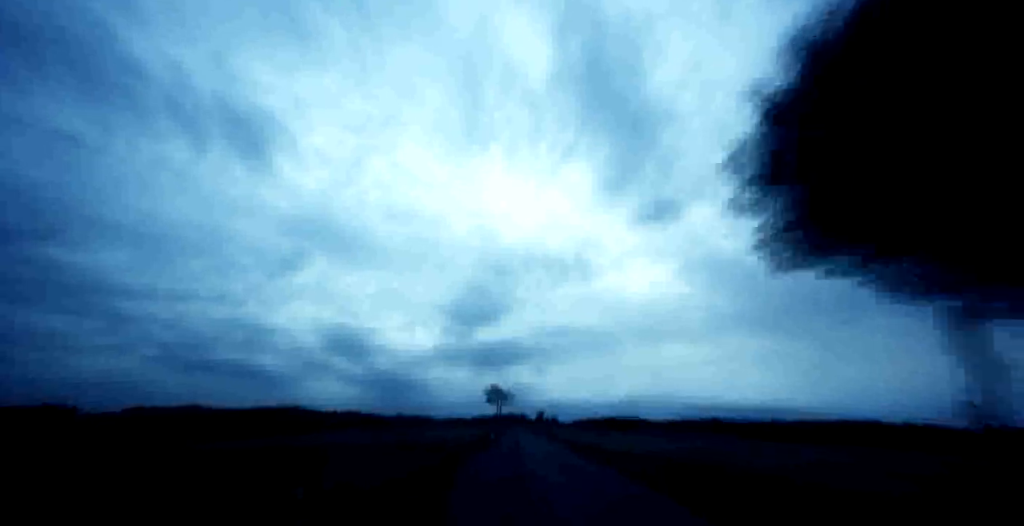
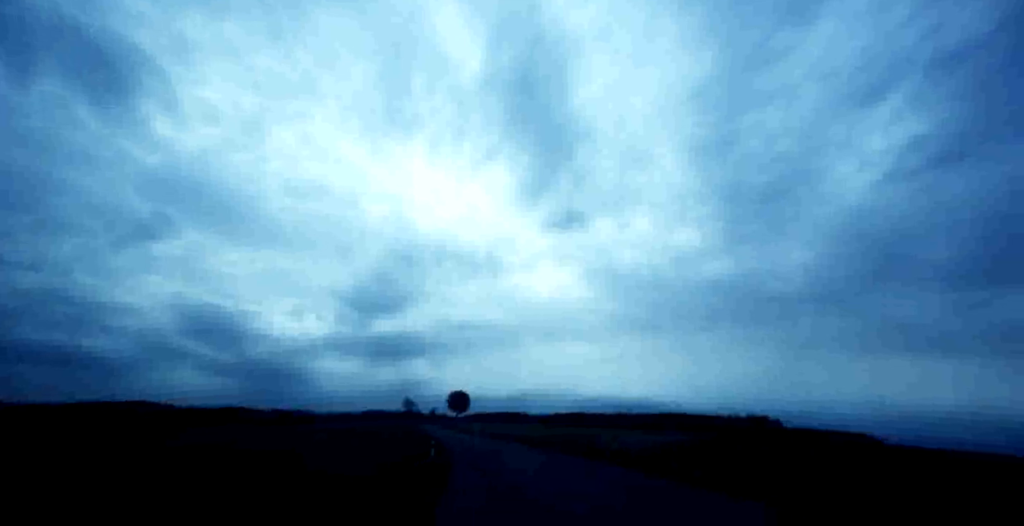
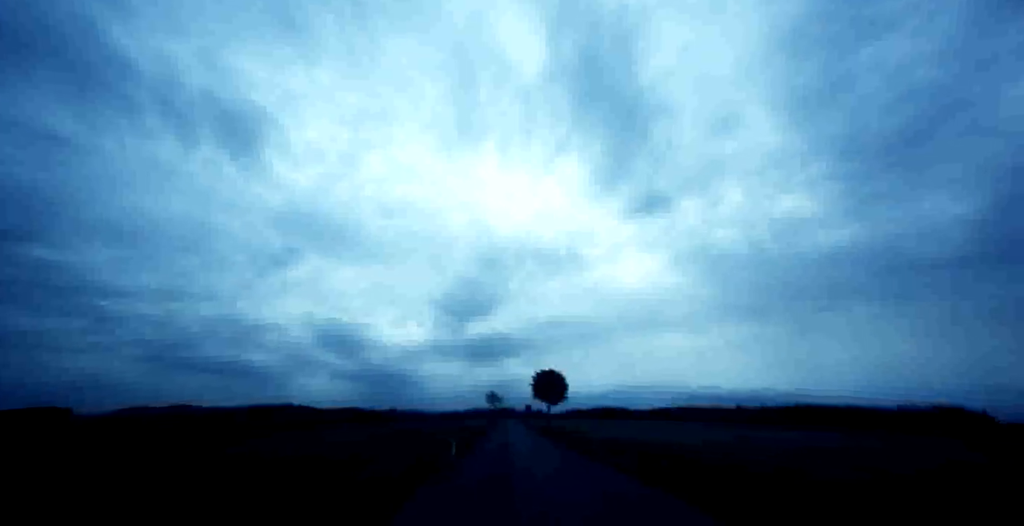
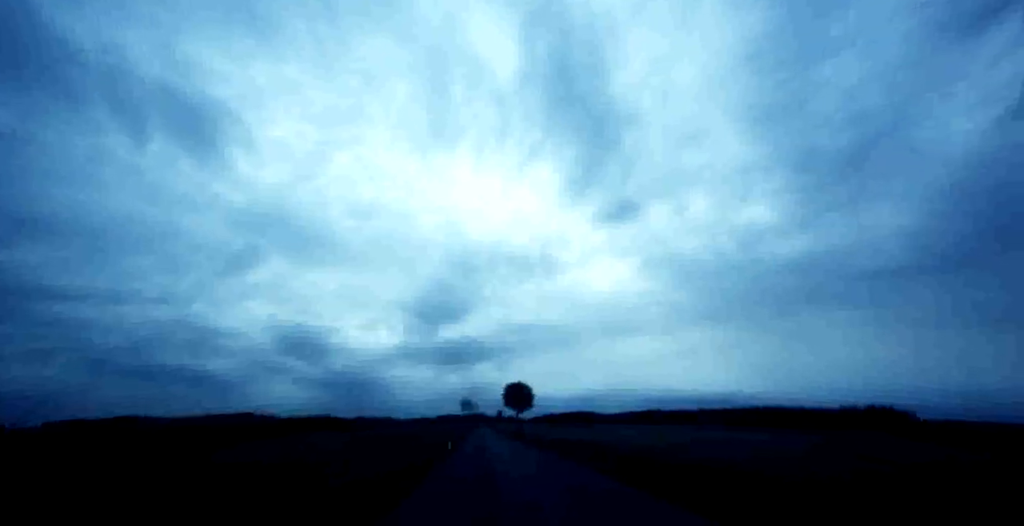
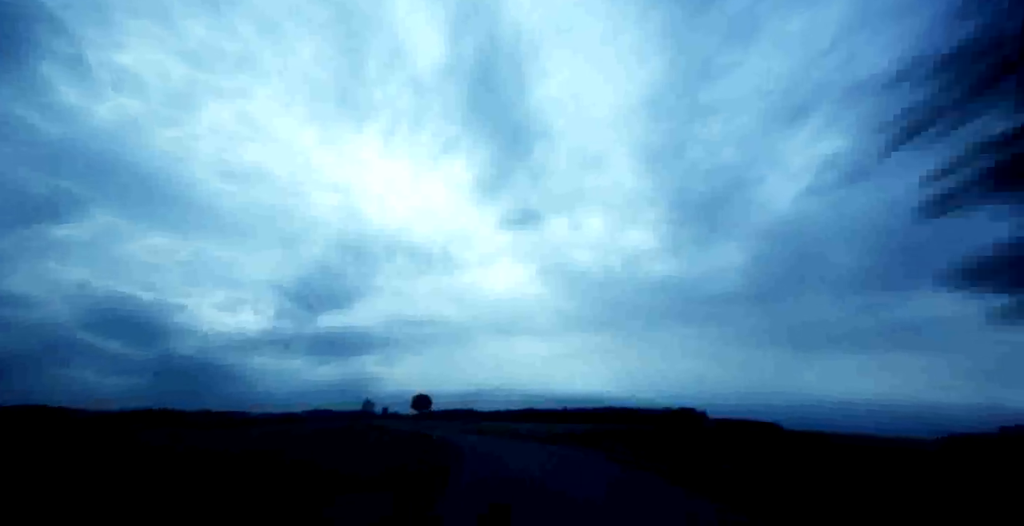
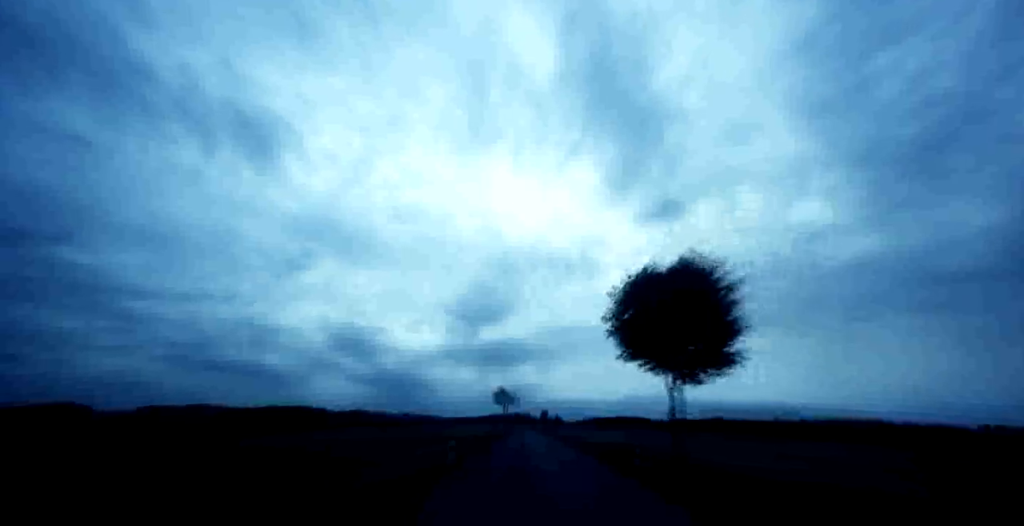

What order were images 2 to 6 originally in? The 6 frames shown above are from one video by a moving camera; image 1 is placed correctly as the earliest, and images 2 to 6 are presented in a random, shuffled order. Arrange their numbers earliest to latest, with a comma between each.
6, 3, 4, 2, 5
